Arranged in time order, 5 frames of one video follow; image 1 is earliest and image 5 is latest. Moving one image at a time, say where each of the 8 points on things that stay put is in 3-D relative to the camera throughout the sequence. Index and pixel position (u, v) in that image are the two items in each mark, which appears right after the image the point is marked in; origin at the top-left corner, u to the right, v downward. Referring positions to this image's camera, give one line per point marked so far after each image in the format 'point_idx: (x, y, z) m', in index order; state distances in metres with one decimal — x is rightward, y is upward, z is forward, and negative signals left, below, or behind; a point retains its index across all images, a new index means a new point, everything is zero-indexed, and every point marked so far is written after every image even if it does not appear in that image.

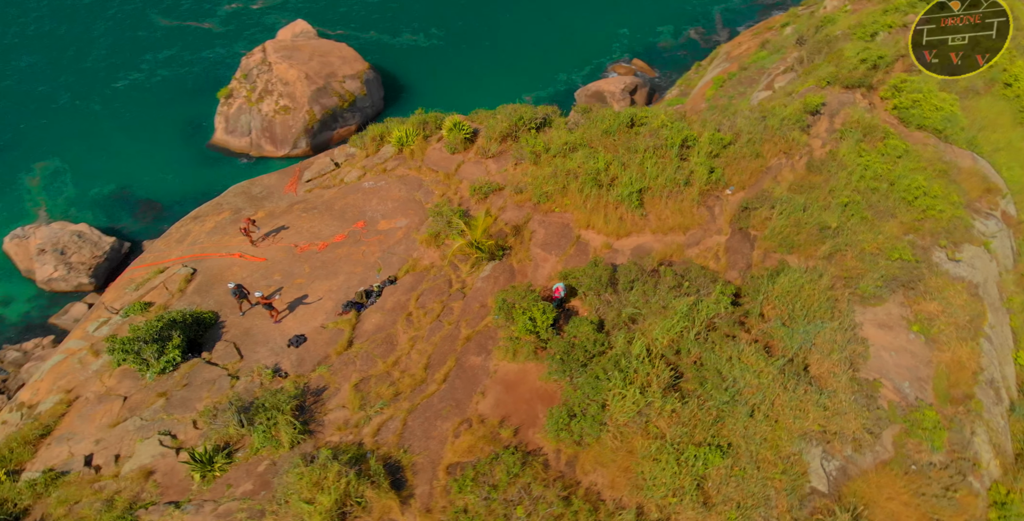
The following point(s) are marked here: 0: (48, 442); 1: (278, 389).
0: (-10.4, -4.0, +13.5) m
1: (-5.4, -3.1, +13.9) m
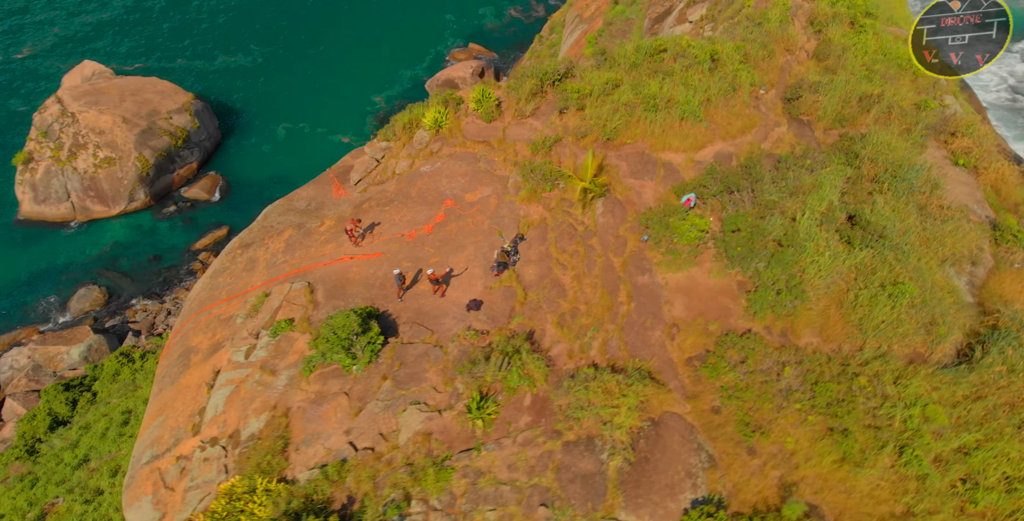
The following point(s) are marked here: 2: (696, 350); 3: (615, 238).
0: (-5.0, -4.3, +13.7) m
1: (-0.4, -2.1, +14.6) m
2: (+4.3, -2.1, +13.8) m
3: (+3.0, +0.6, +17.4) m
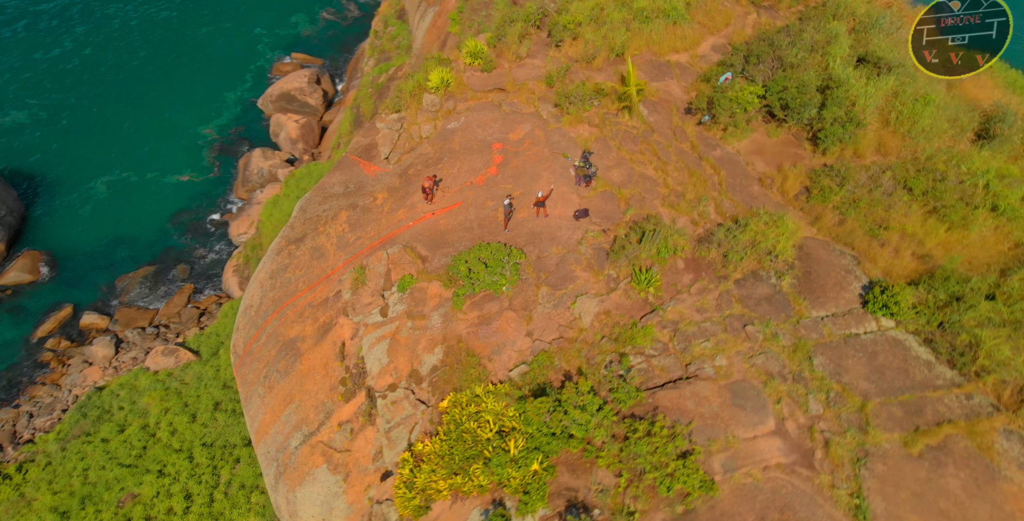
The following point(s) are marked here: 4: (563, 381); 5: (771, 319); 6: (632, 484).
0: (-0.7, -2.6, +15.1) m
1: (+3.1, +0.7, +16.3) m
2: (+7.7, +1.9, +16.0) m
3: (+5.3, +4.3, +19.3) m
4: (+1.2, -2.8, +13.8) m
5: (+5.8, -1.3, +13.4) m
6: (+2.6, -4.4, +11.8) m
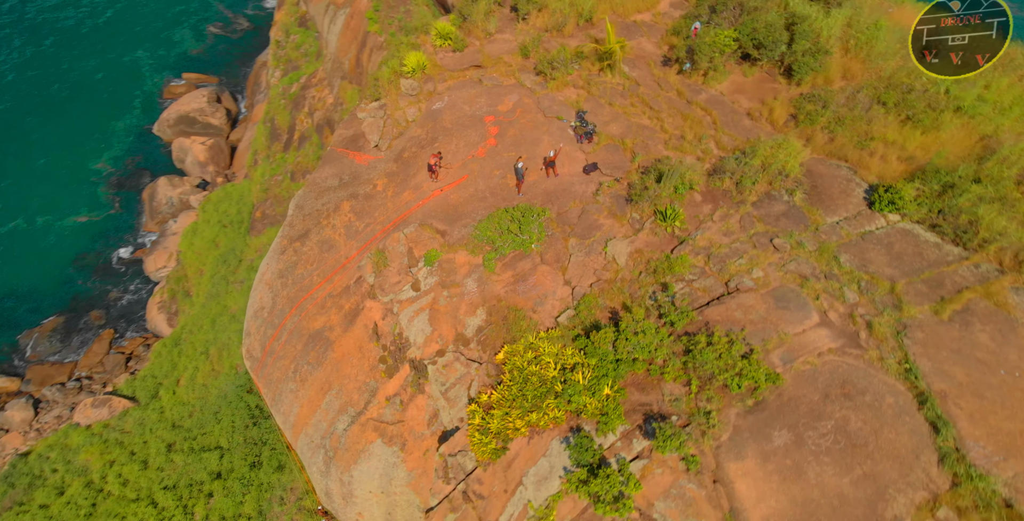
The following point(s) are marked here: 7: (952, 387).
0: (+0.5, -1.4, +15.9) m
1: (+3.6, +2.4, +17.4) m
2: (+8.0, +4.2, +17.4) m
3: (+5.1, +6.2, +20.5) m
4: (+2.5, -1.4, +14.8) m
5: (+6.9, +0.7, +14.7) m
6: (+4.2, -2.8, +13.0) m
7: (+9.4, -2.6, +12.4) m
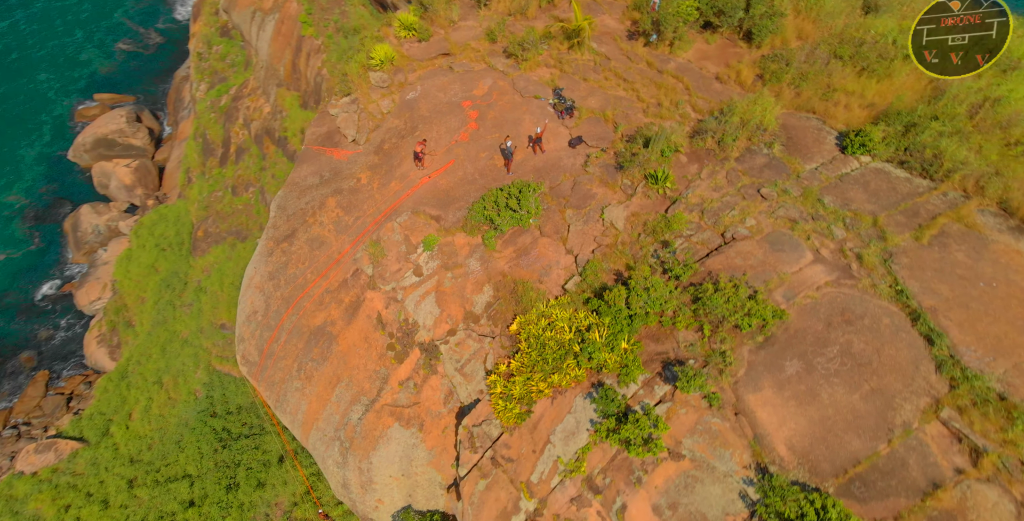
0: (+0.7, -0.6, +16.6) m
1: (+3.4, +3.5, +18.2) m
2: (+7.6, +5.6, +18.5) m
3: (+4.2, +7.5, +21.2) m
4: (+2.8, -0.5, +15.6) m
5: (+7.0, +2.0, +15.7) m
6: (+4.8, -1.7, +13.9) m
7: (+9.9, -1.0, +13.7) m
